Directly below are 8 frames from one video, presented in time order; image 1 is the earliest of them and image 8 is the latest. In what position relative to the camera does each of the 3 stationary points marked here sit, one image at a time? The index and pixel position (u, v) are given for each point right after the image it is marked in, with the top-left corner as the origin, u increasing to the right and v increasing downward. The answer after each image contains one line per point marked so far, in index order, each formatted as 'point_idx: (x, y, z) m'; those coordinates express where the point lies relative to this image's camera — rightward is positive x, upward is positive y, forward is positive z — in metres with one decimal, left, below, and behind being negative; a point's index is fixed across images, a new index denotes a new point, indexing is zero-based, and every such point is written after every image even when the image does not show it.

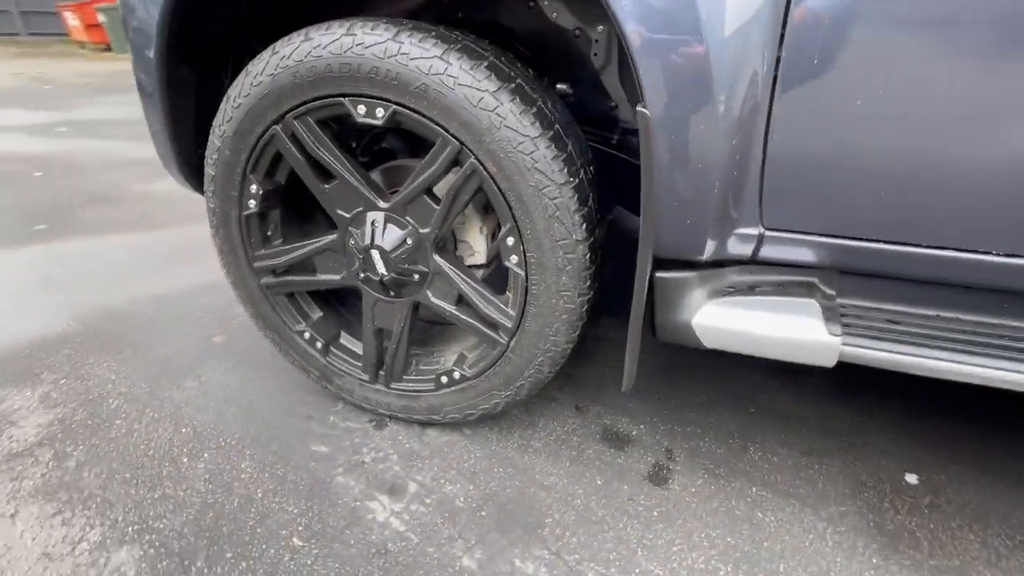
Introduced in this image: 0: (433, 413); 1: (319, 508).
0: (-0.1, -0.3, +1.1) m
1: (-0.4, -0.4, +0.9) m
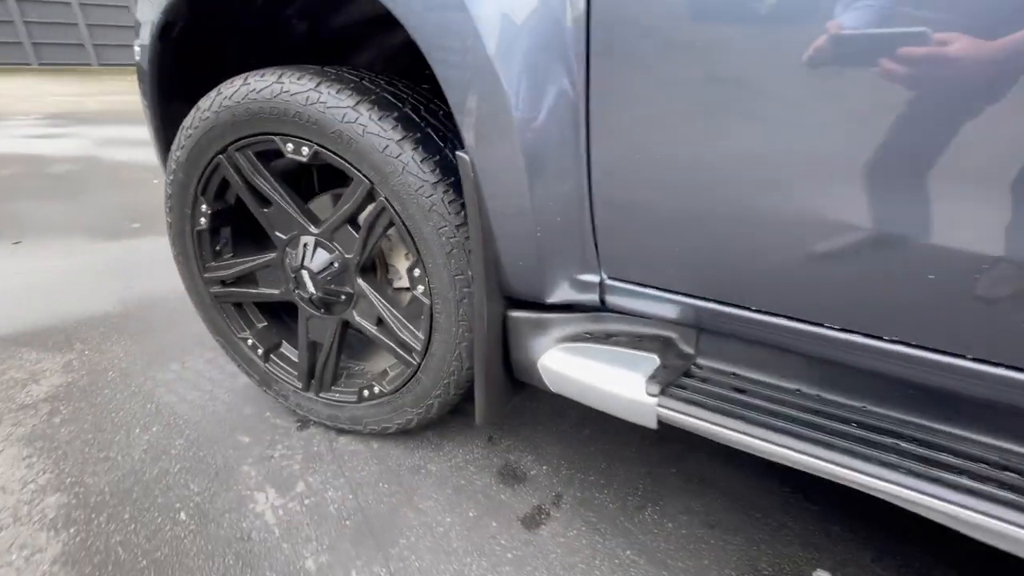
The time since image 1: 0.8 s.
0: (-0.3, -0.3, +1.2) m
1: (-0.7, -0.4, +1.0) m
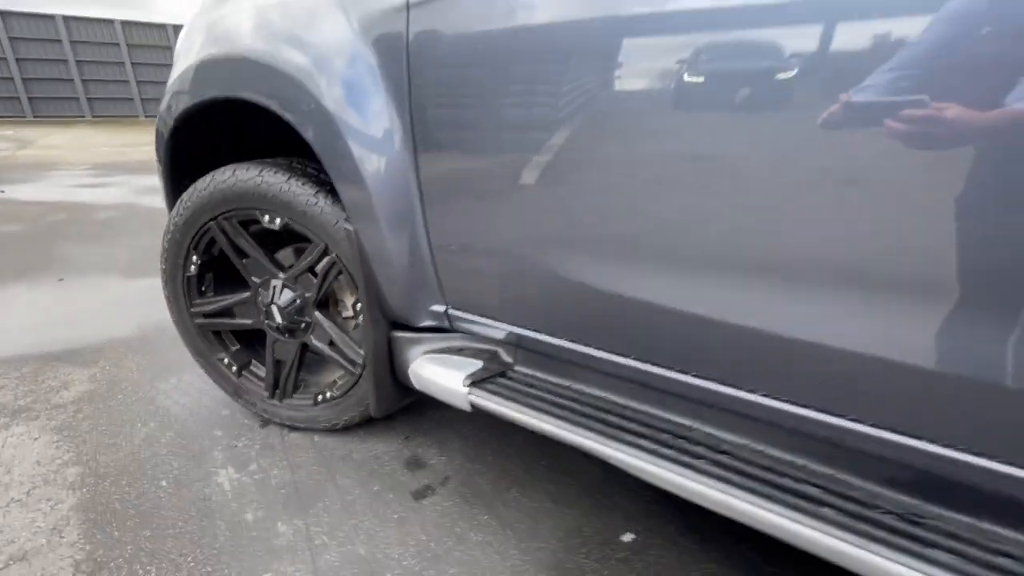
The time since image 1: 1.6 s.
0: (-0.6, -0.4, +1.5) m
1: (-0.9, -0.5, +1.4) m
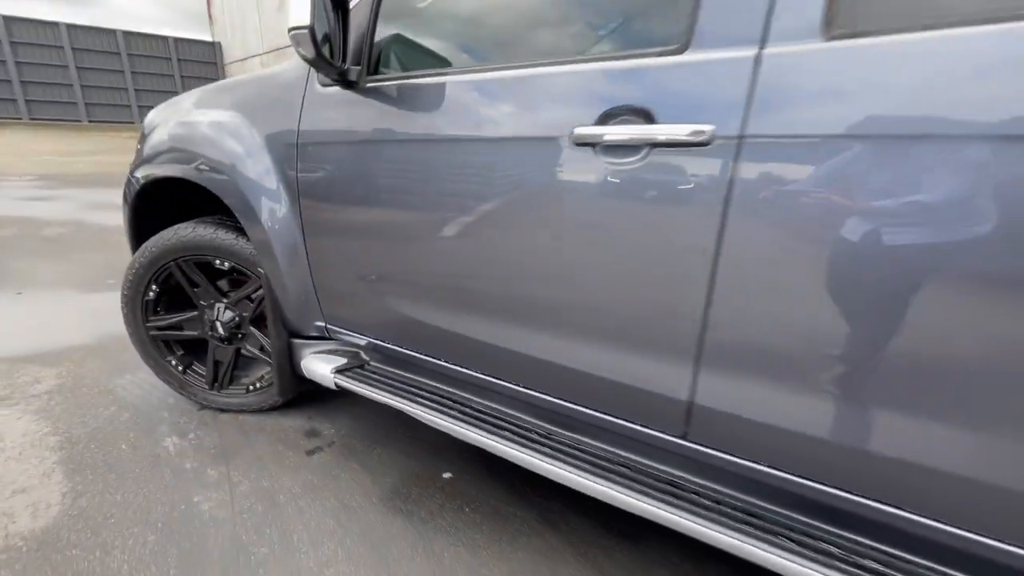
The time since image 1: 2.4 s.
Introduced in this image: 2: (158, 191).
0: (-1.2, -0.5, +2.1) m
1: (-1.5, -0.6, +1.9) m
2: (-1.6, +0.4, +2.1) m
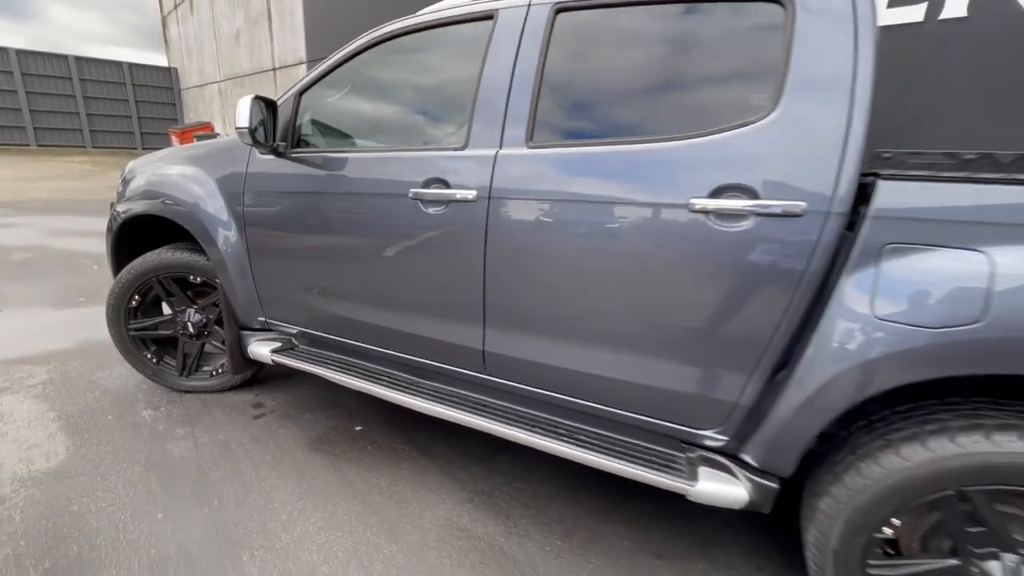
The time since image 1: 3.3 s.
0: (-1.7, -0.6, +2.7) m
1: (-2.1, -0.6, +2.5) m
2: (-2.1, +0.4, +2.7) m
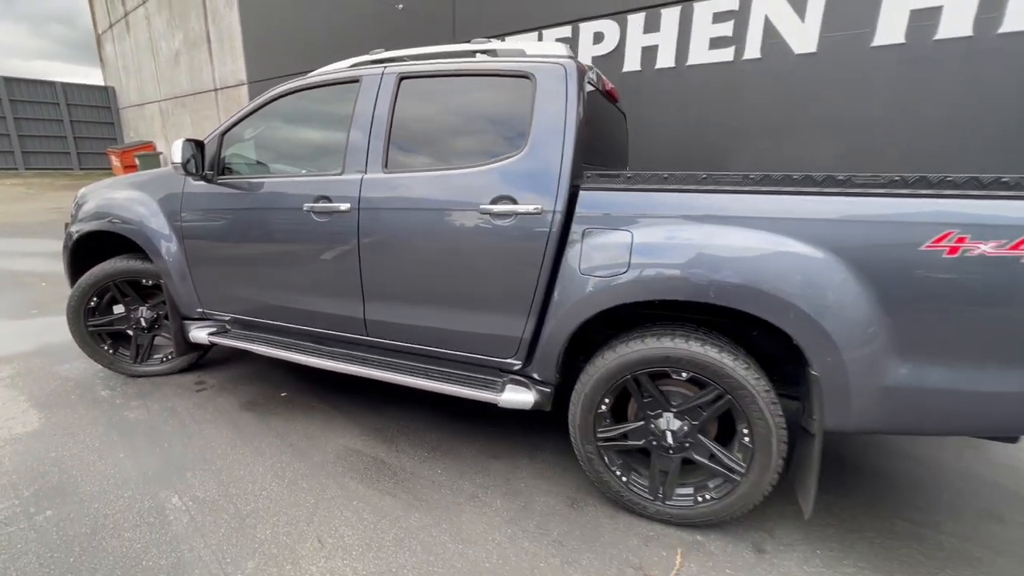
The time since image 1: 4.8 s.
0: (-2.5, -0.6, +3.3) m
1: (-2.8, -0.7, +3.1) m
2: (-2.9, +0.3, +3.3) m
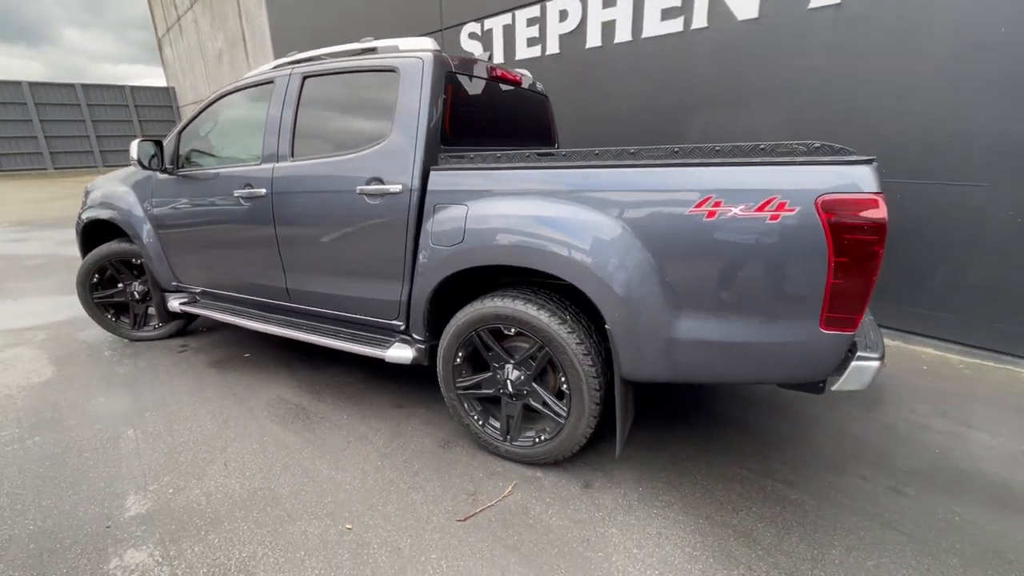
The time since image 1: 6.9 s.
0: (-3.0, -0.4, +3.9) m
1: (-3.3, -0.5, +3.8) m
2: (-3.4, +0.5, +3.9) m
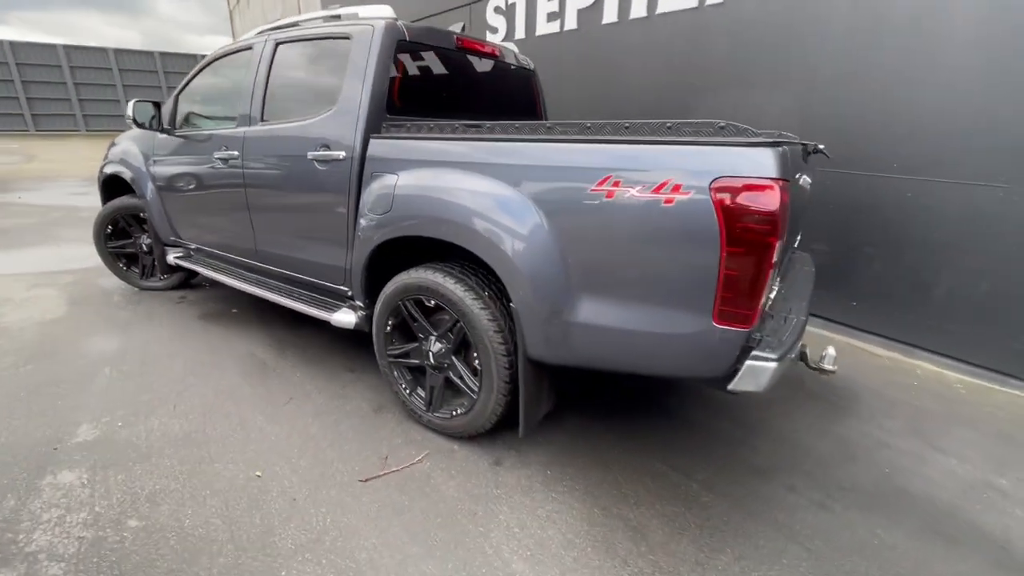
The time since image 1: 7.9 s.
0: (-3.2, 0.0, +4.2) m
1: (-3.5, -0.1, +4.1) m
2: (-3.5, +0.9, +4.3) m
